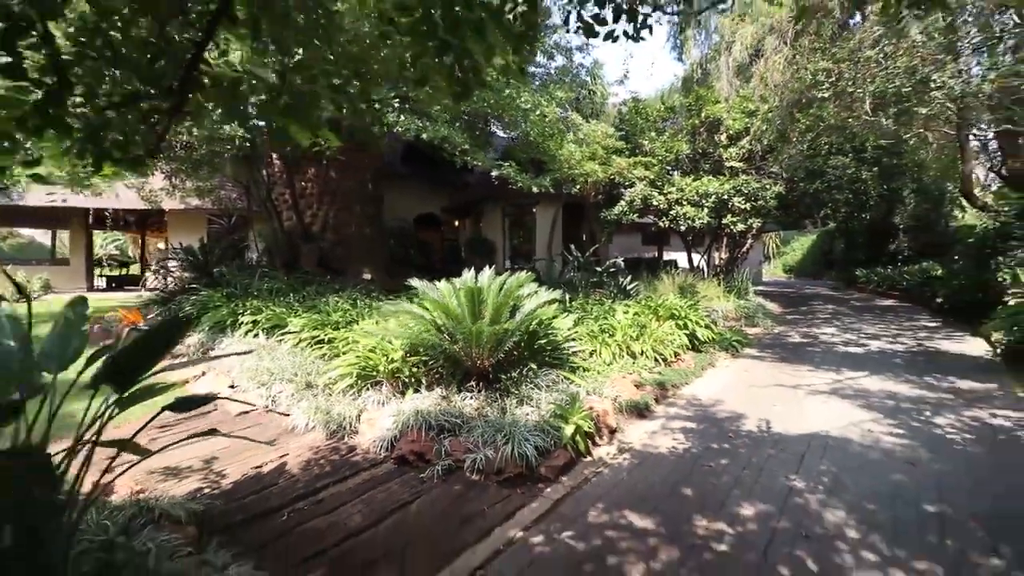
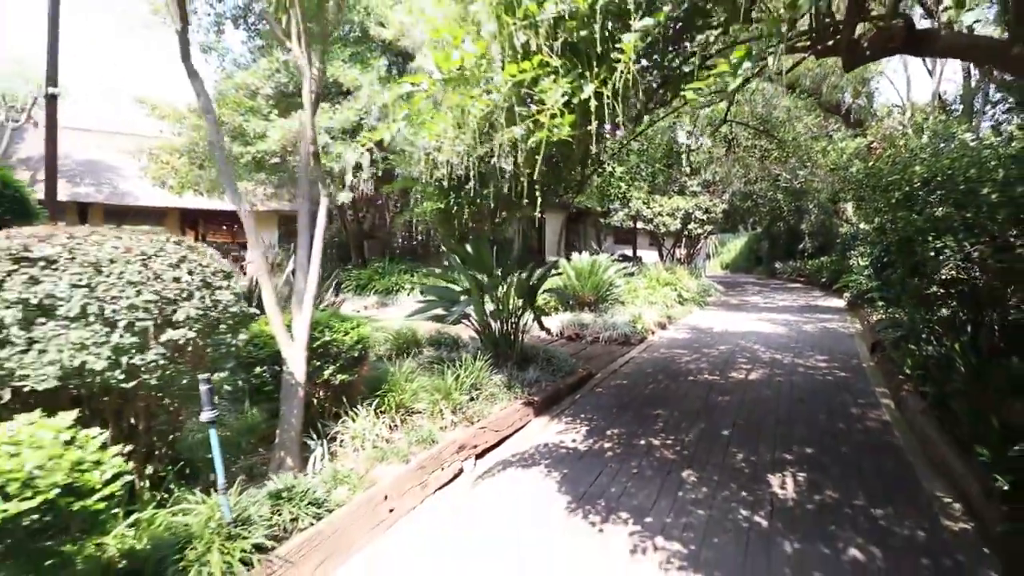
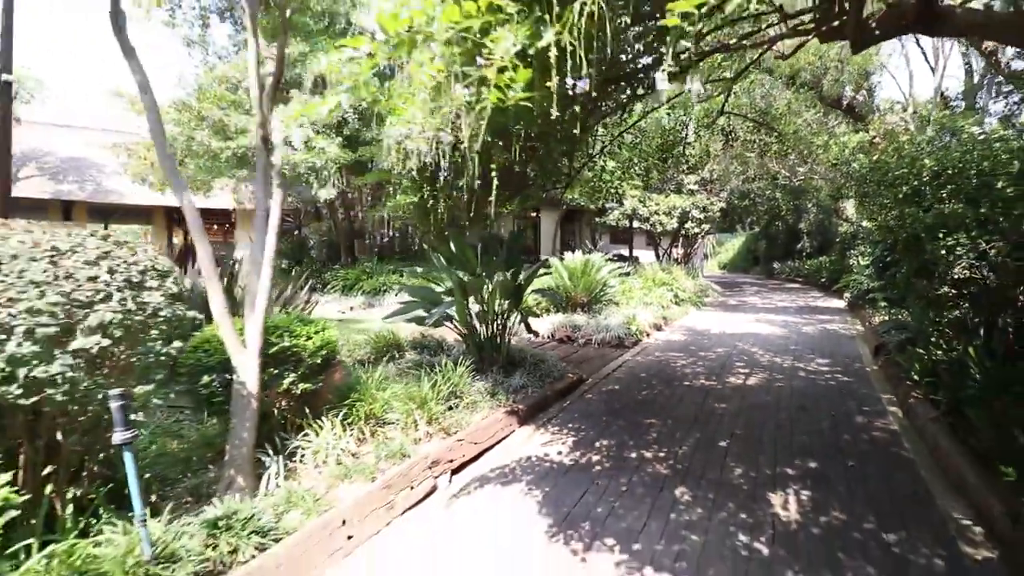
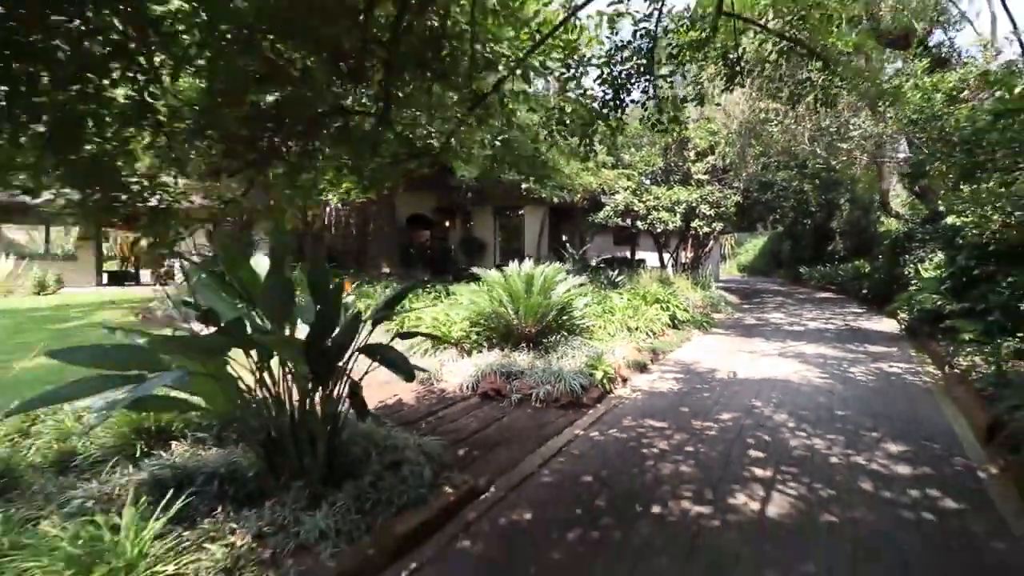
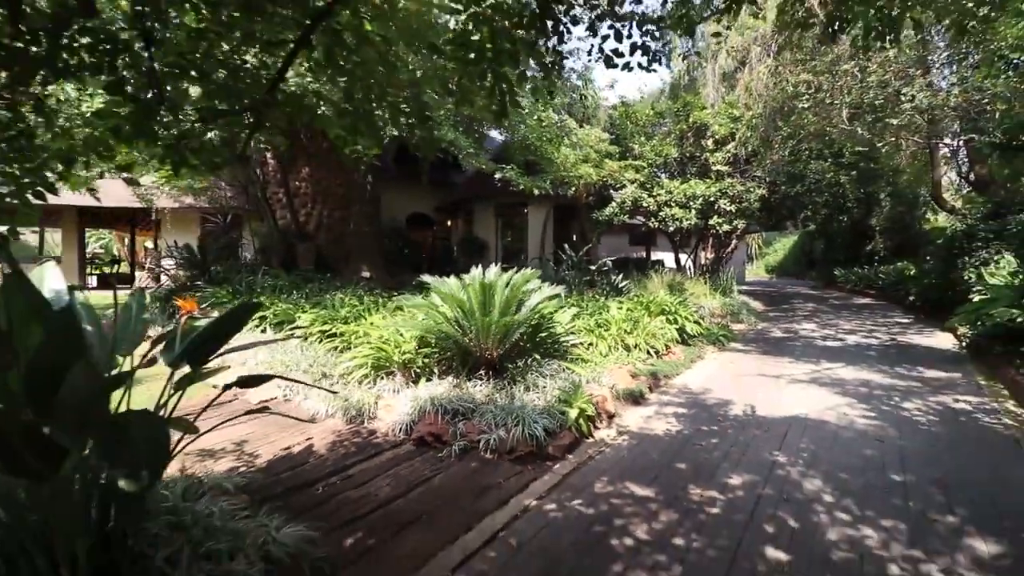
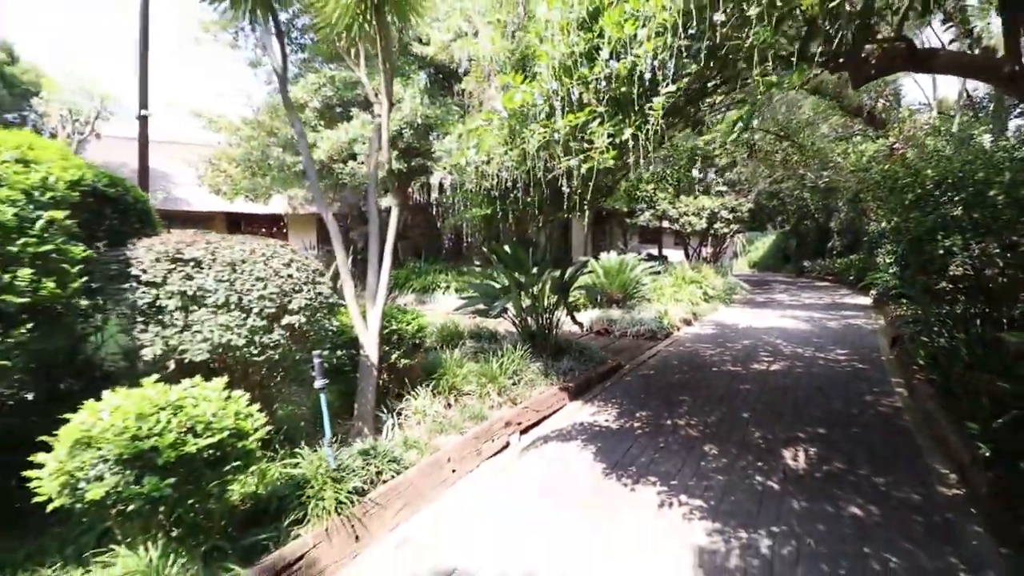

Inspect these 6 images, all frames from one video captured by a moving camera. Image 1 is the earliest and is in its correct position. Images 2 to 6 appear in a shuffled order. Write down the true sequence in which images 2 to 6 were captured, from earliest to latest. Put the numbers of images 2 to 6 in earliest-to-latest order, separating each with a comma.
5, 4, 3, 2, 6
